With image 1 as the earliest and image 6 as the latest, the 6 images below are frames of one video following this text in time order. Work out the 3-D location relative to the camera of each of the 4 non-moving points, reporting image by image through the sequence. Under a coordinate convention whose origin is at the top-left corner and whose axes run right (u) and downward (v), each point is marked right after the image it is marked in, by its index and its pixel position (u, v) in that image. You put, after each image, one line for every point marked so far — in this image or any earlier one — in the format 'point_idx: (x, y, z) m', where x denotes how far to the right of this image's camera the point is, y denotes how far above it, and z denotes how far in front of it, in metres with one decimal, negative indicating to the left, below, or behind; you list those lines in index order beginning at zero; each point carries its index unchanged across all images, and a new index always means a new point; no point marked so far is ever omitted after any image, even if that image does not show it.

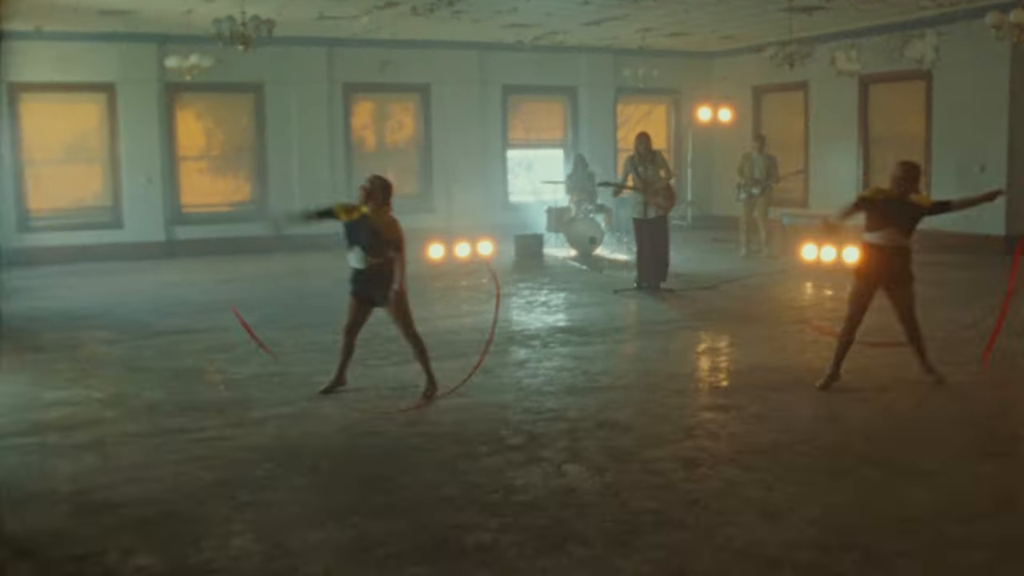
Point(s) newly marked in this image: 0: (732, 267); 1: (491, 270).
0: (+1.9, +0.2, +11.3) m
1: (-0.2, +0.1, +11.3) m
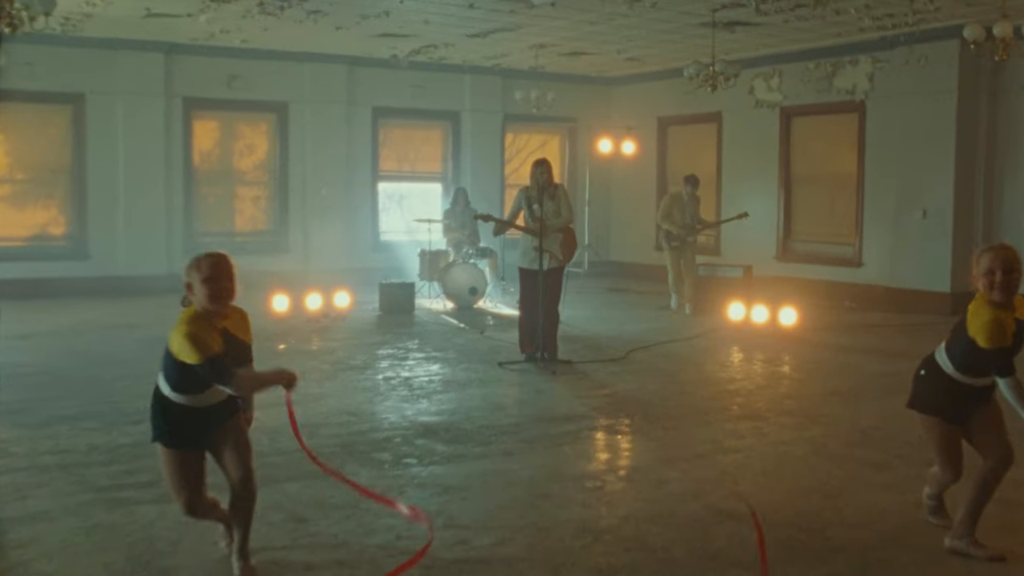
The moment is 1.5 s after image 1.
0: (+0.9, -0.3, +9.3) m
1: (-1.1, -0.3, +9.2) m
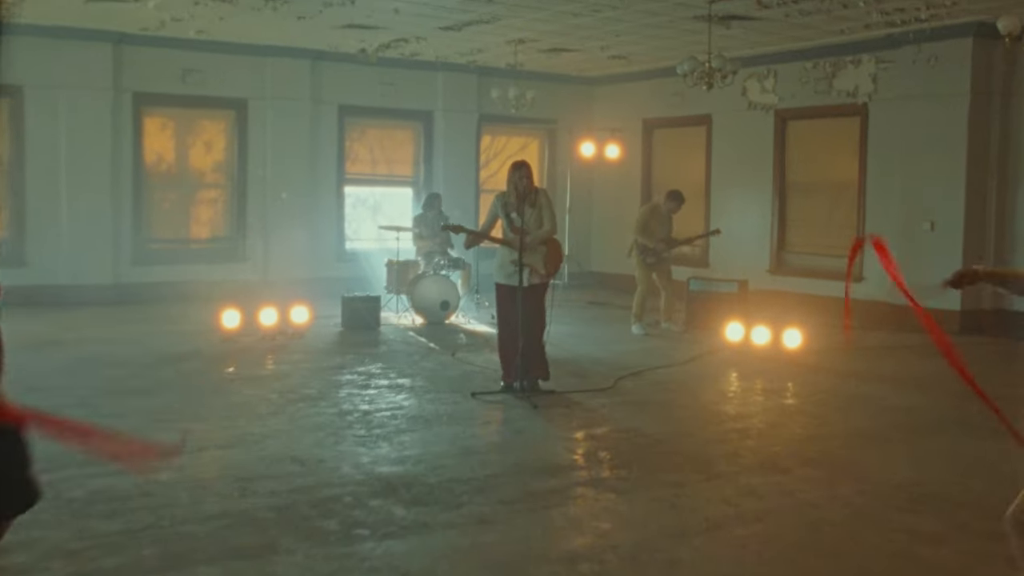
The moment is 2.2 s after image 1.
0: (+0.7, -0.4, +8.5) m
1: (-1.3, -0.4, +8.3) m
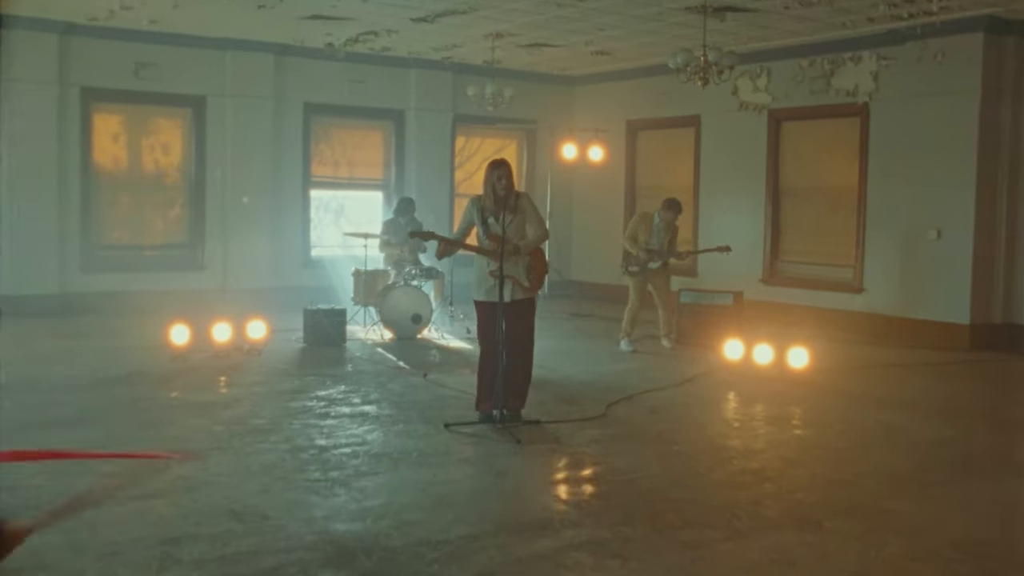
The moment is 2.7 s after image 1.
0: (+0.6, -0.5, +7.8) m
1: (-1.4, -0.4, +7.5) m
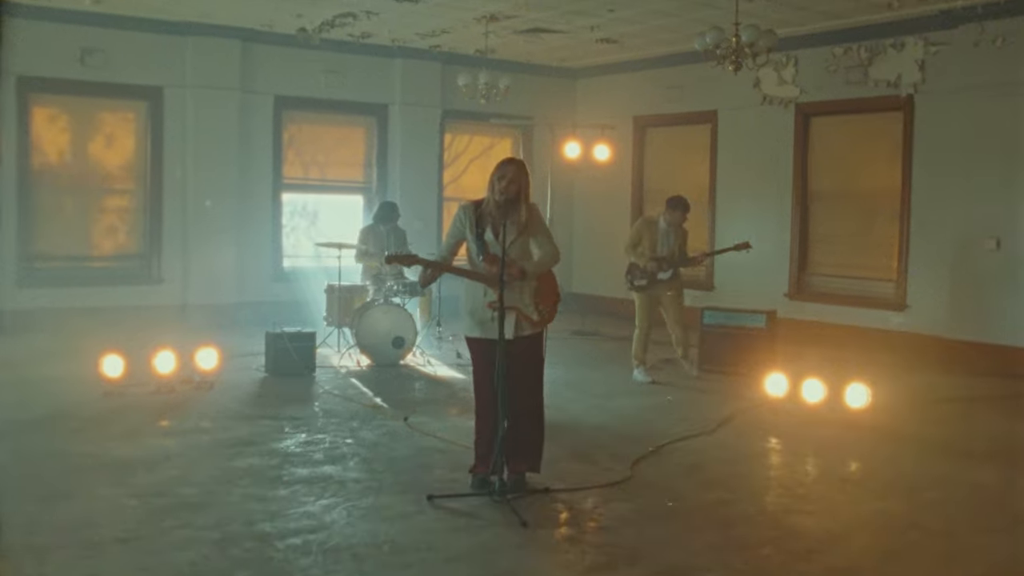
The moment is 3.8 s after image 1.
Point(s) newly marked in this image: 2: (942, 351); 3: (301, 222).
0: (+0.6, -0.6, +6.5) m
1: (-1.4, -0.5, +6.2) m
2: (+2.8, -0.4, +8.8) m
3: (-1.7, +0.5, +10.7) m
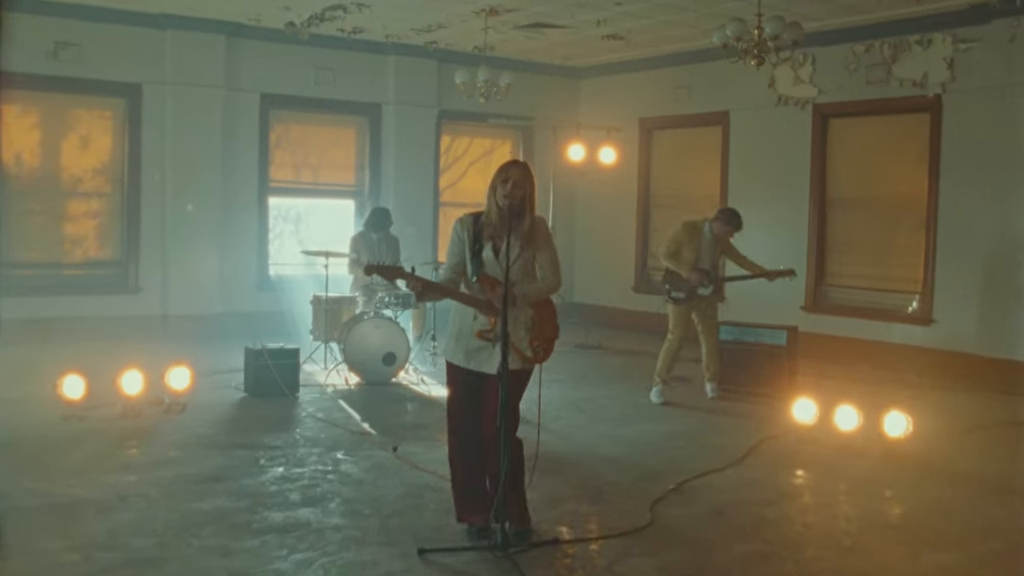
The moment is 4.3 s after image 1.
0: (+0.6, -0.6, +5.9) m
1: (-1.4, -0.6, +5.7) m
2: (+2.8, -0.5, +8.2) m
3: (-1.7, +0.5, +10.1) m
